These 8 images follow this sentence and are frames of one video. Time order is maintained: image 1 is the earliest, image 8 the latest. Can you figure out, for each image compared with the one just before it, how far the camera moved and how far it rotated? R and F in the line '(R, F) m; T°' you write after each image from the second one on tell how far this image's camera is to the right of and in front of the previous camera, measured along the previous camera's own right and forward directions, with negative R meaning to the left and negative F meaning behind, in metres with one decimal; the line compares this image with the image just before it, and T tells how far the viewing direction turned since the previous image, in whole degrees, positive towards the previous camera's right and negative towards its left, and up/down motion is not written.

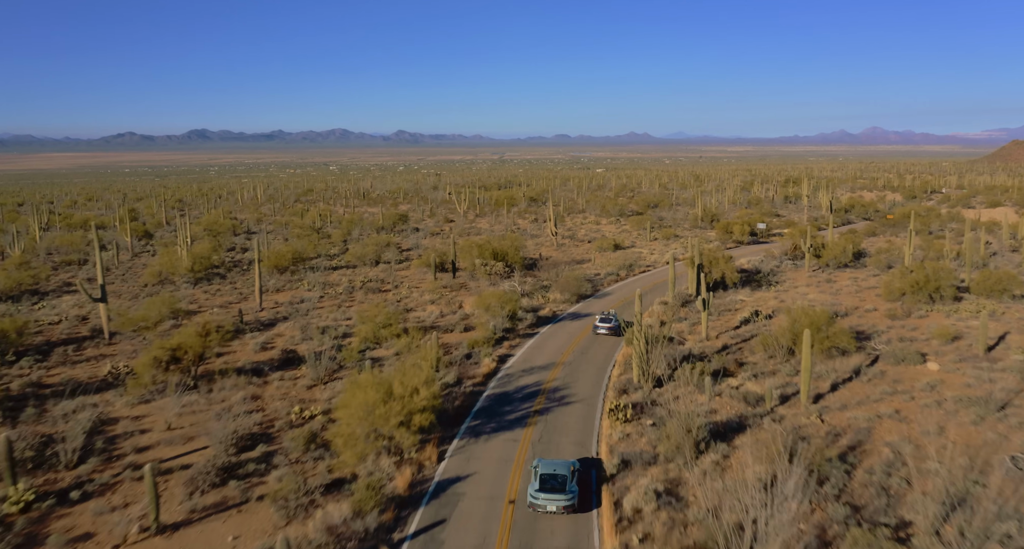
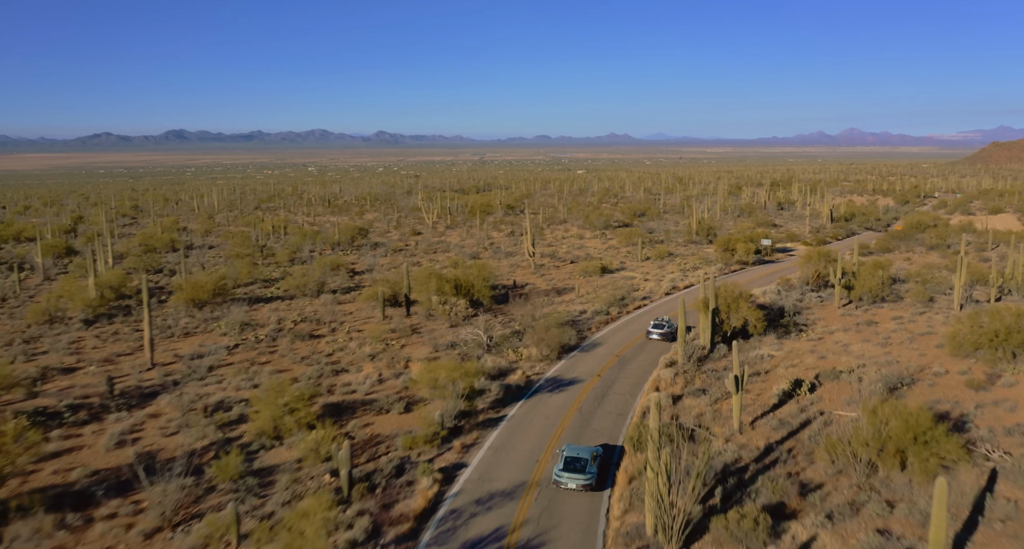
(+0.7, +7.4) m; +1°
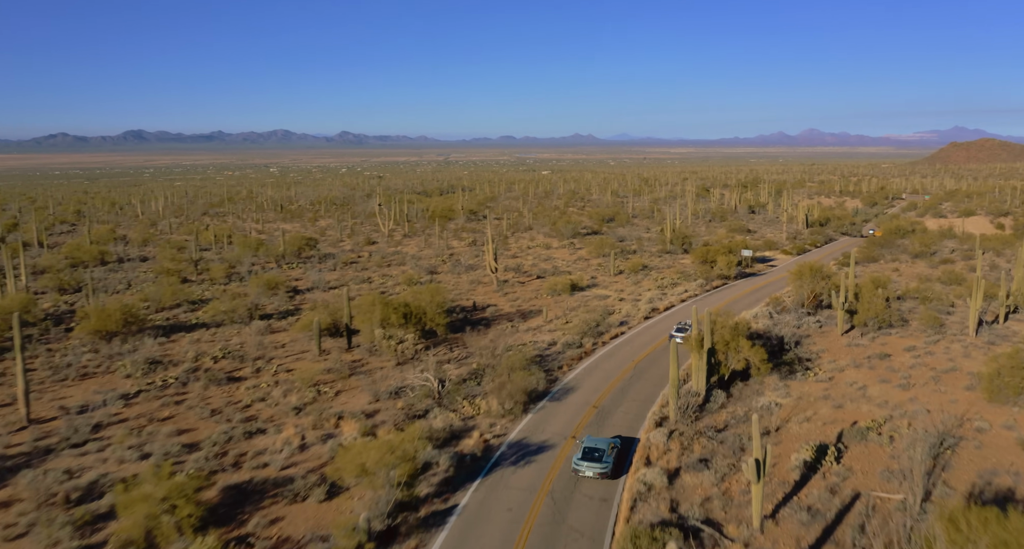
(+0.3, +4.4) m; +3°
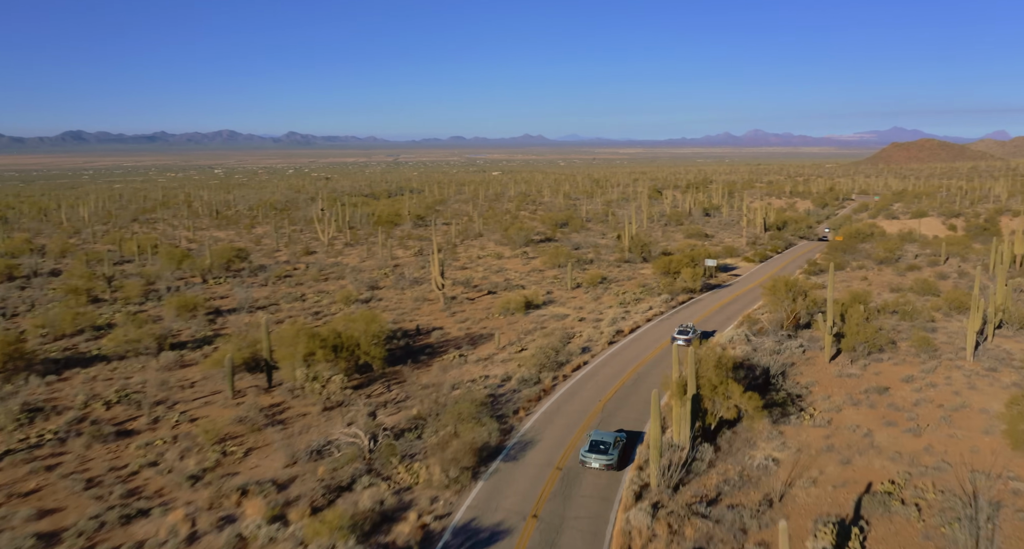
(+0.2, +3.6) m; +4°
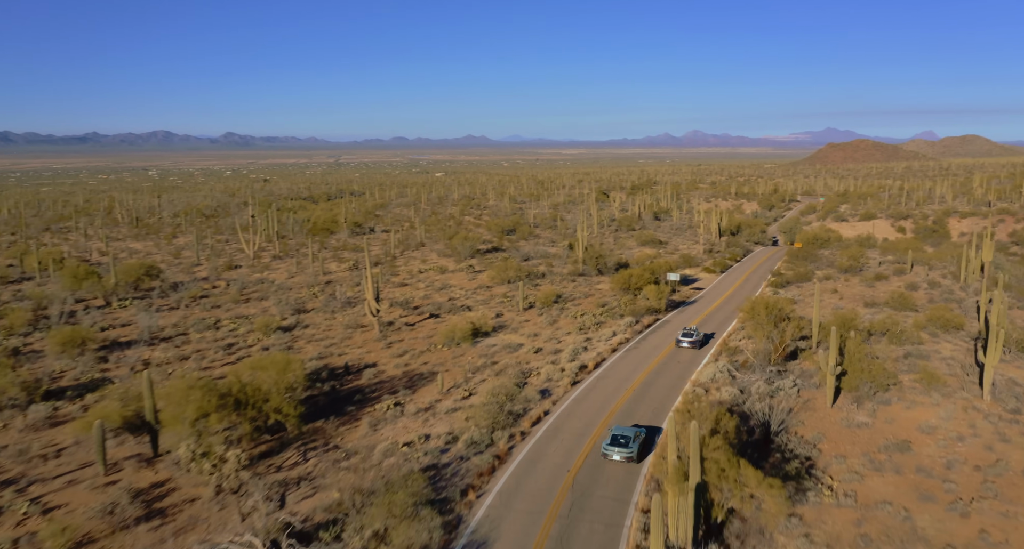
(0.0, +4.3) m; +4°
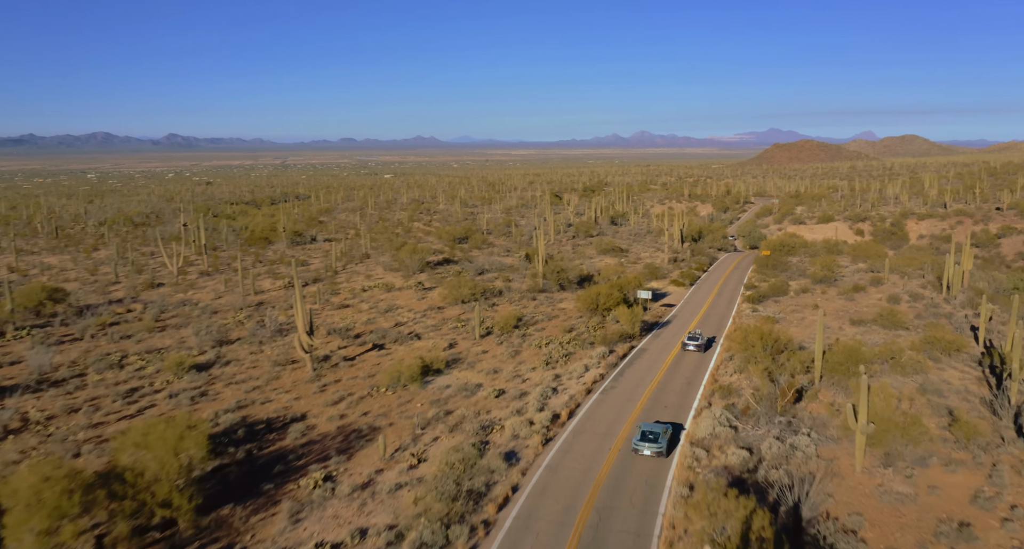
(-0.1, +4.2) m; +4°
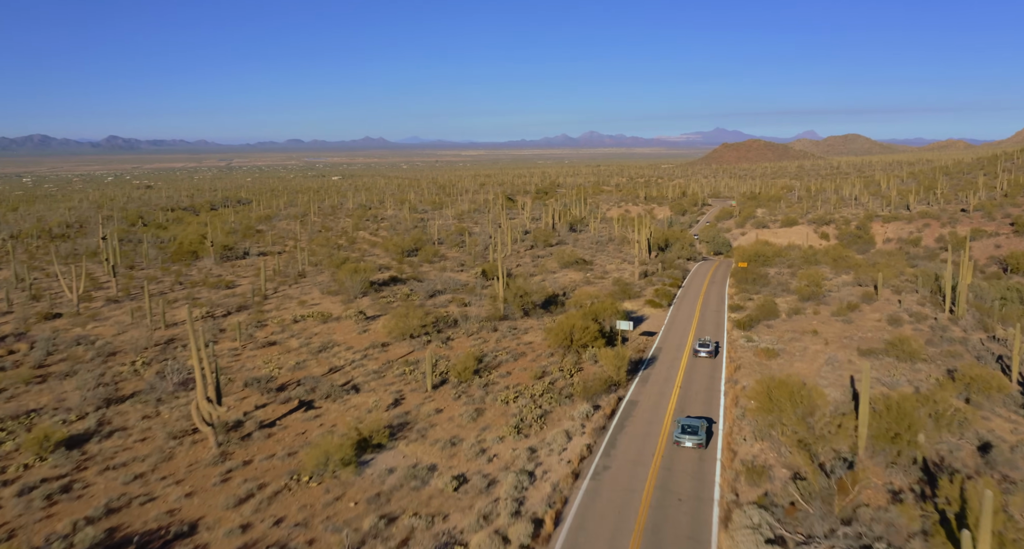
(-0.2, +5.6) m; +4°
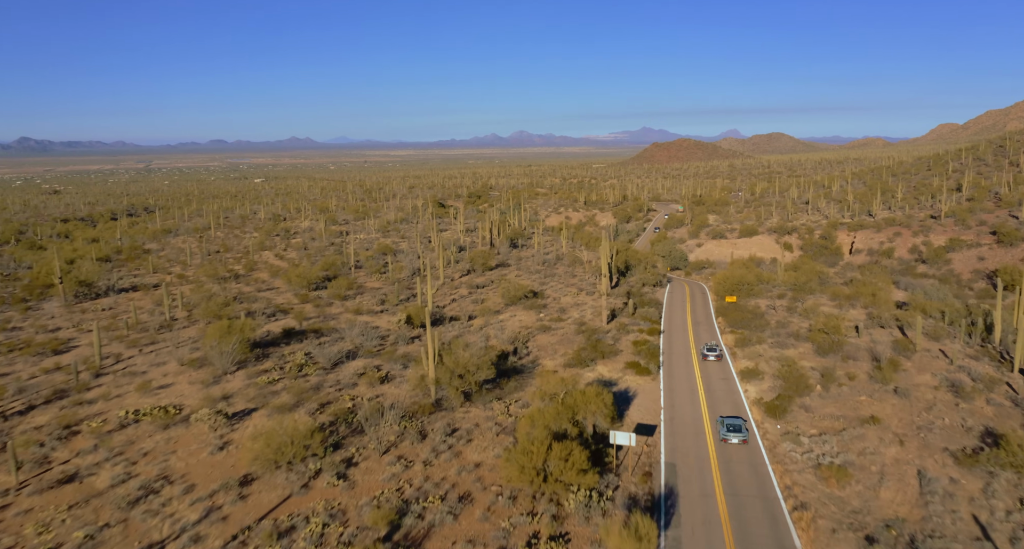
(0.0, +11.1) m; +5°
